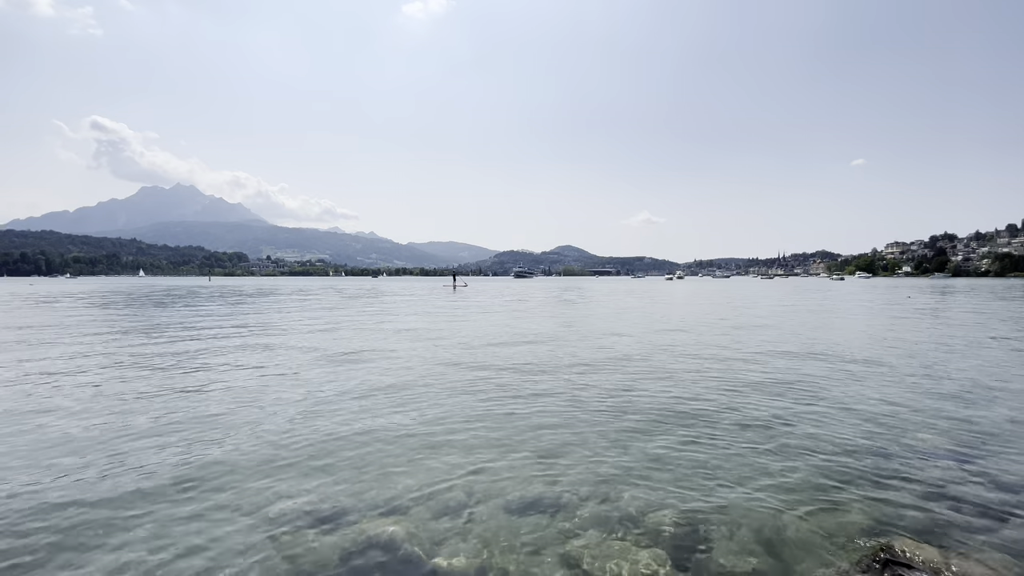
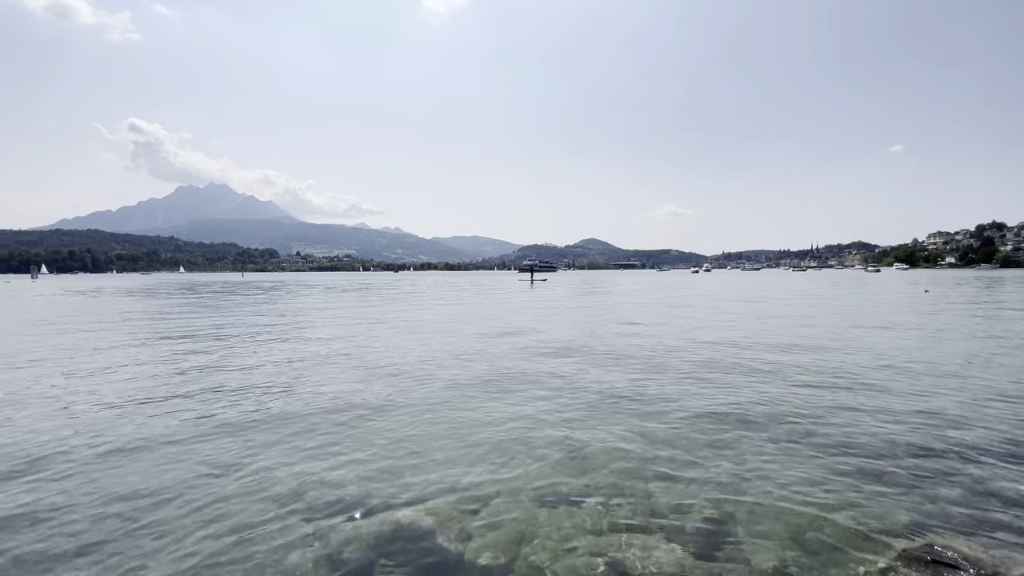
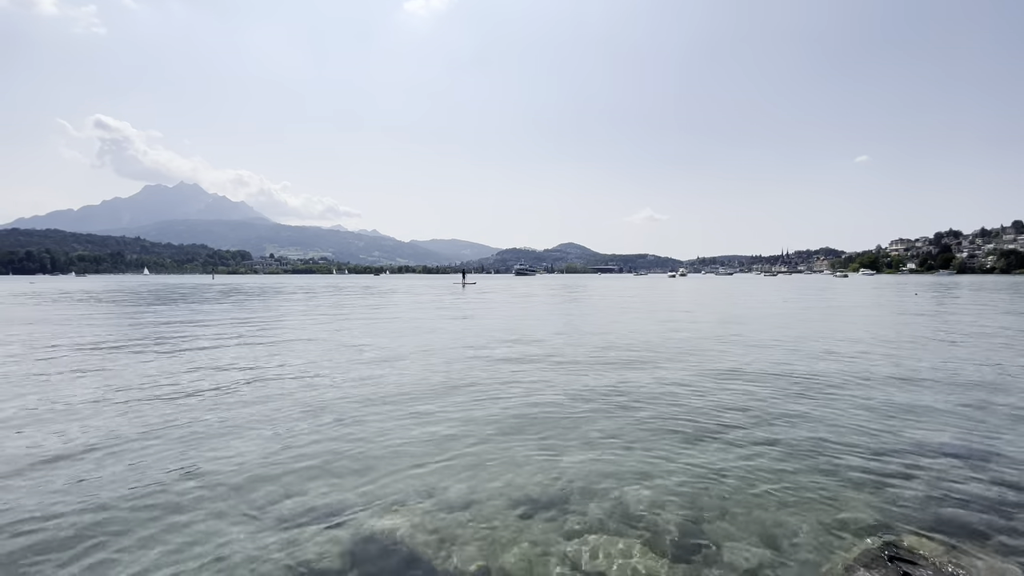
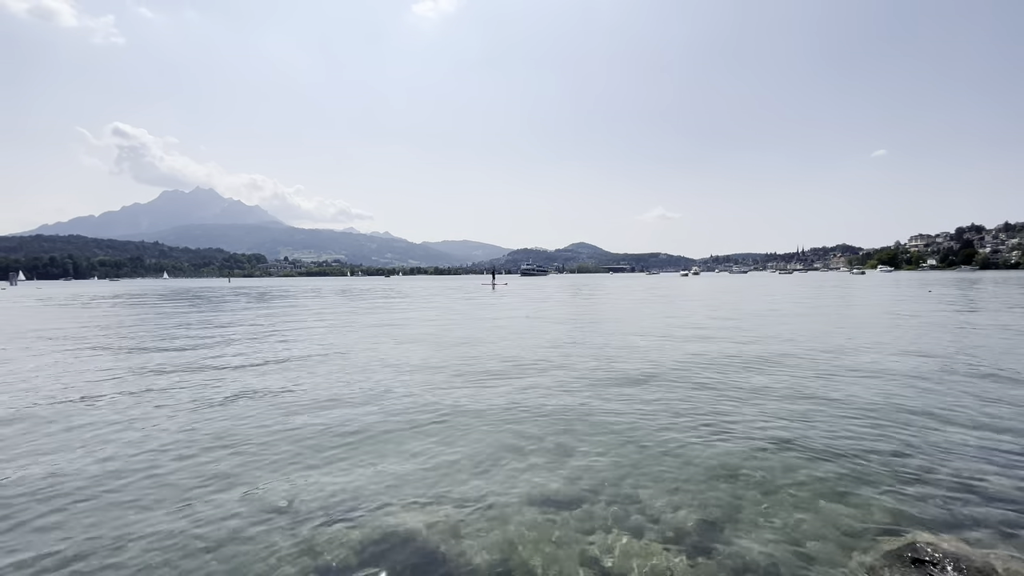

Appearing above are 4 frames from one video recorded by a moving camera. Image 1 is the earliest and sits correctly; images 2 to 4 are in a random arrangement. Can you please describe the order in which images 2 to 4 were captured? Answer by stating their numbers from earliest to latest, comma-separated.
3, 4, 2
